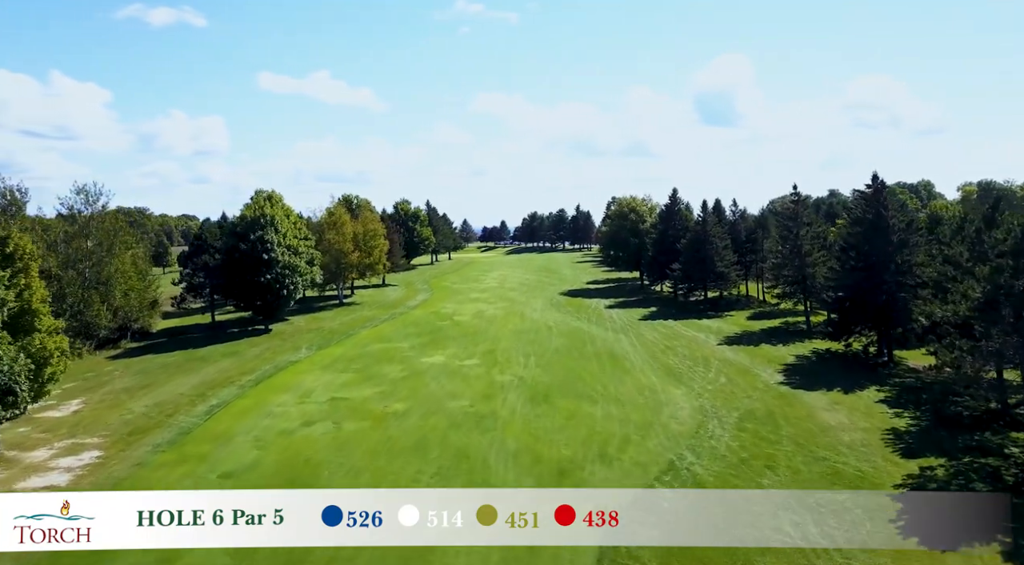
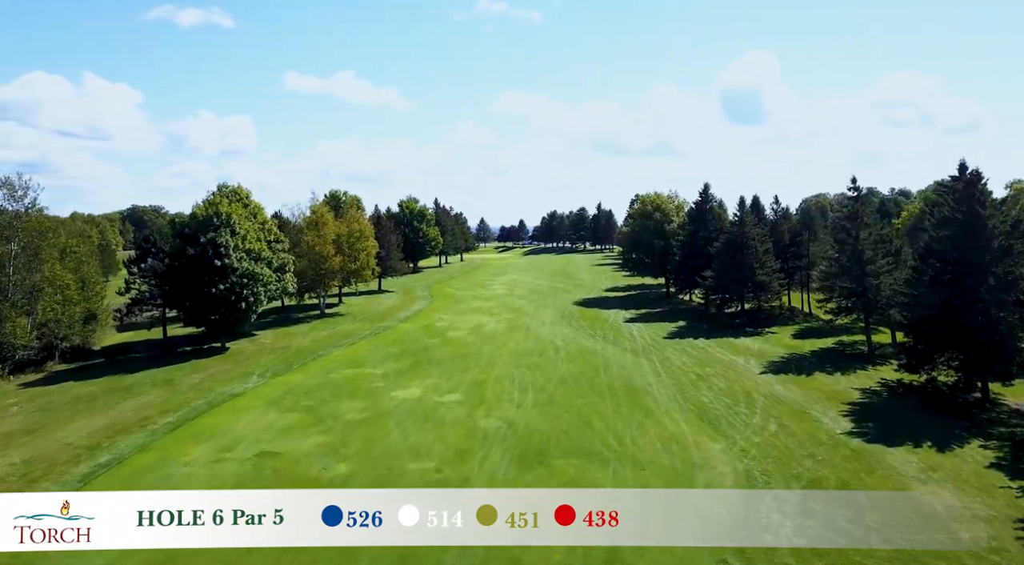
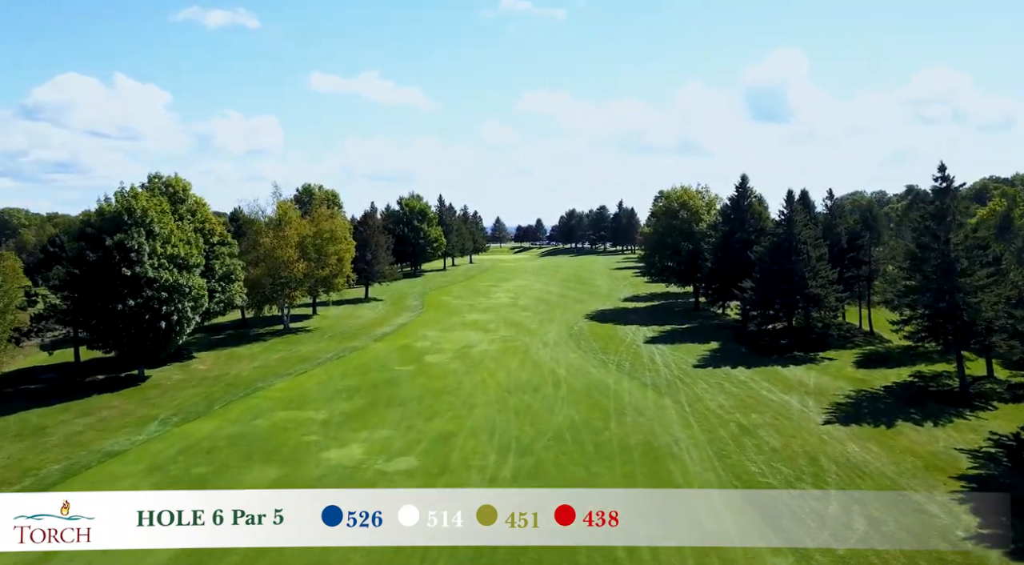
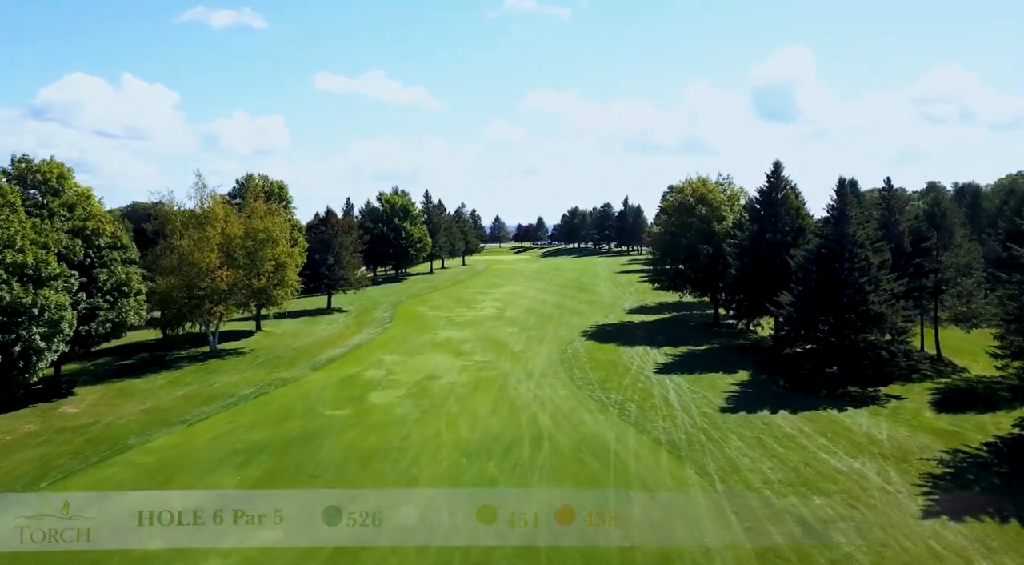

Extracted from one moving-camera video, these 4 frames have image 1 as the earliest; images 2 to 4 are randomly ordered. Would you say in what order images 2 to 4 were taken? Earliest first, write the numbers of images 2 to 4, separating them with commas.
2, 3, 4
